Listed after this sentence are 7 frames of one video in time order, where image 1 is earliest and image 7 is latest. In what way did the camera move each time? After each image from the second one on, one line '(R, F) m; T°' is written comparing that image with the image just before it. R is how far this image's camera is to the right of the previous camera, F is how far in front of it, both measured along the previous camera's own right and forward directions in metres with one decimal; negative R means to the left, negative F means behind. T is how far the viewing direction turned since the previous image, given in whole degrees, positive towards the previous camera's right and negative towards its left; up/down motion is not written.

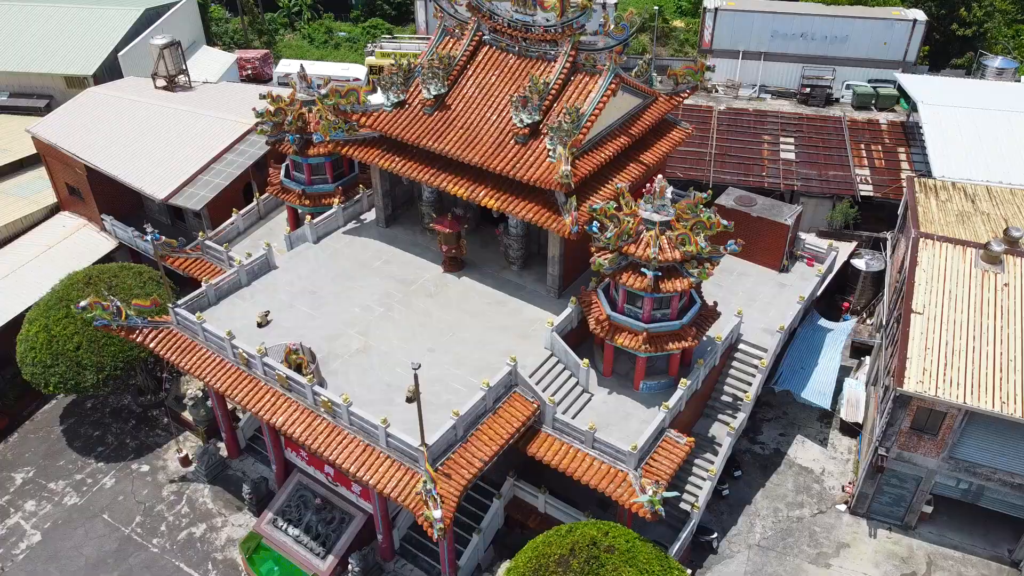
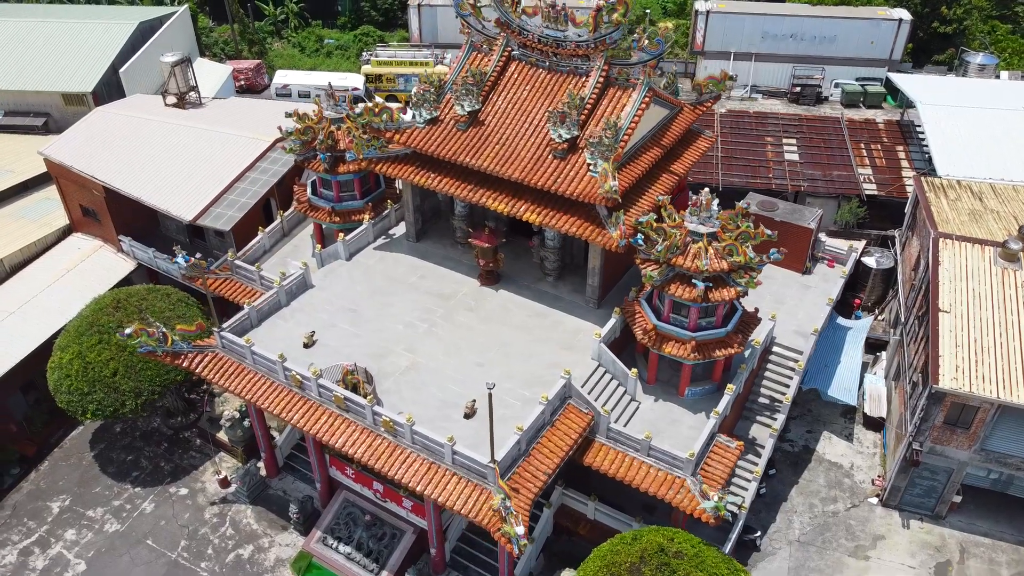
(-2.2, -0.3) m; +3°
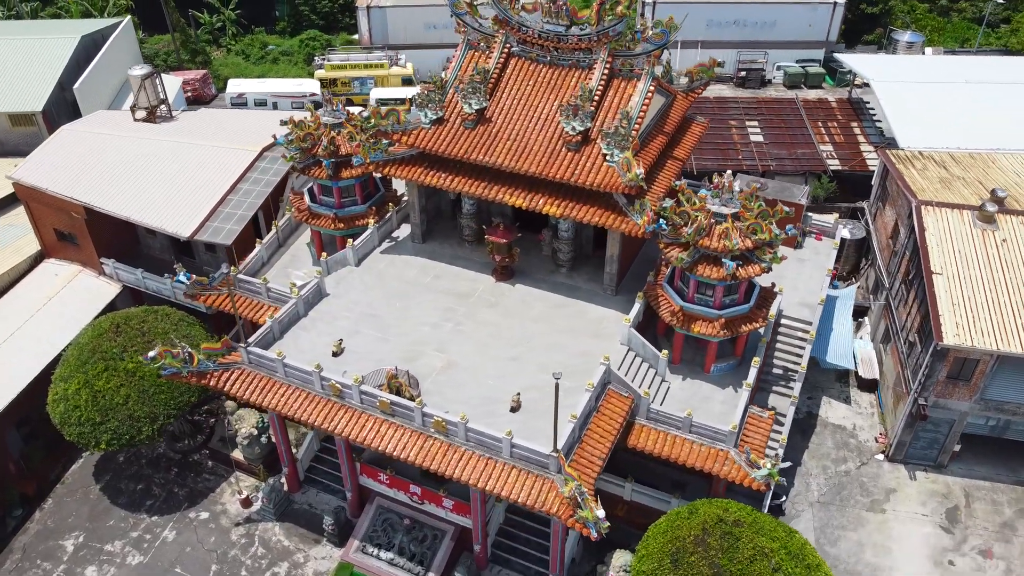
(-3.1, -0.1) m; +6°
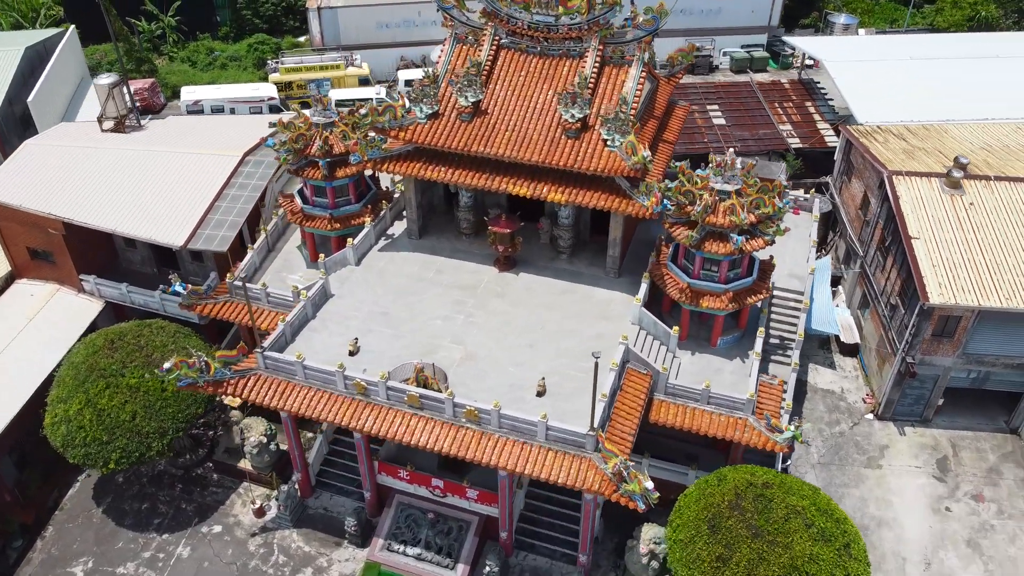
(-2.3, -0.2) m; +5°
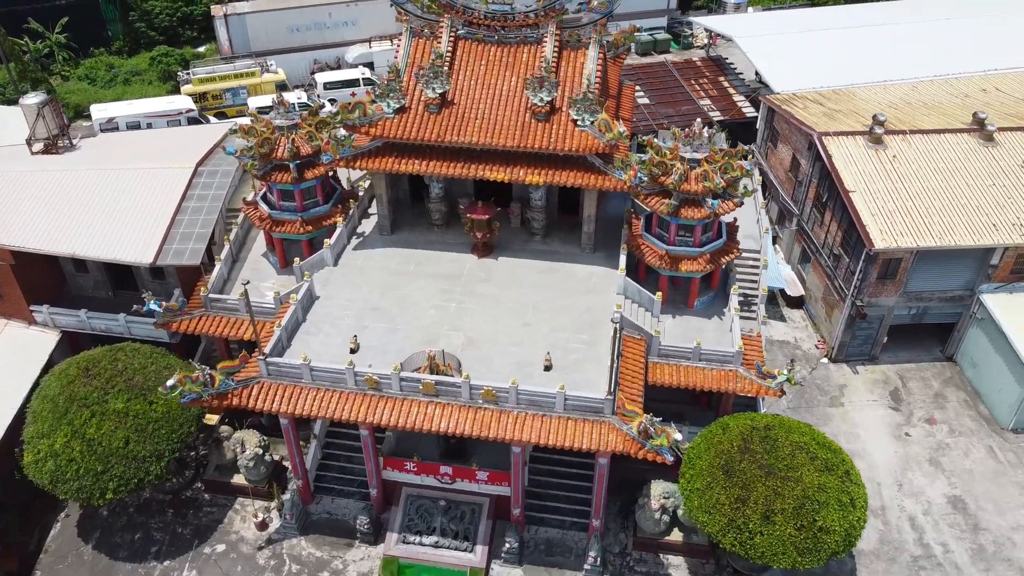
(-3.0, -0.4) m; +8°
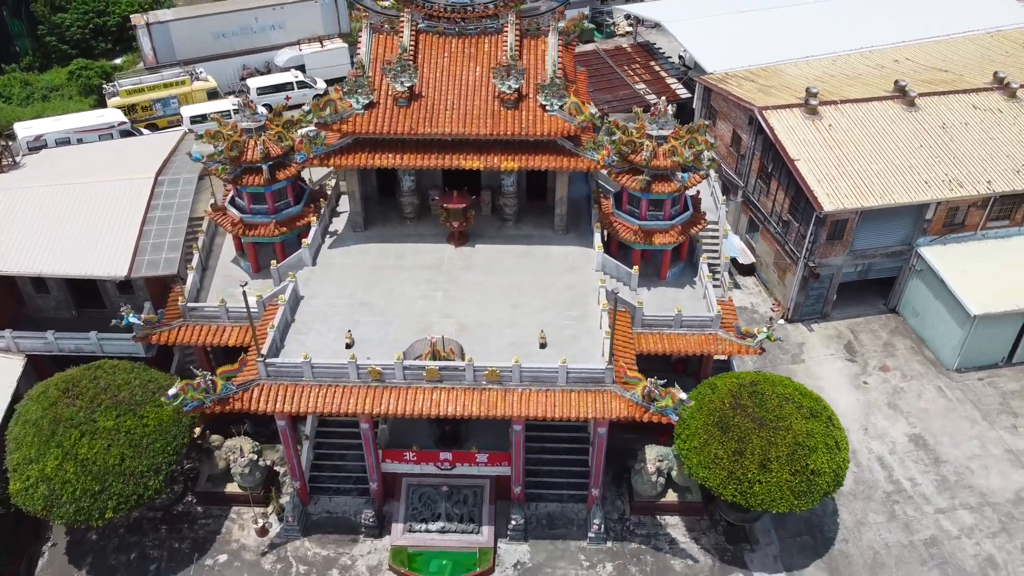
(-2.1, -0.5) m; +6°
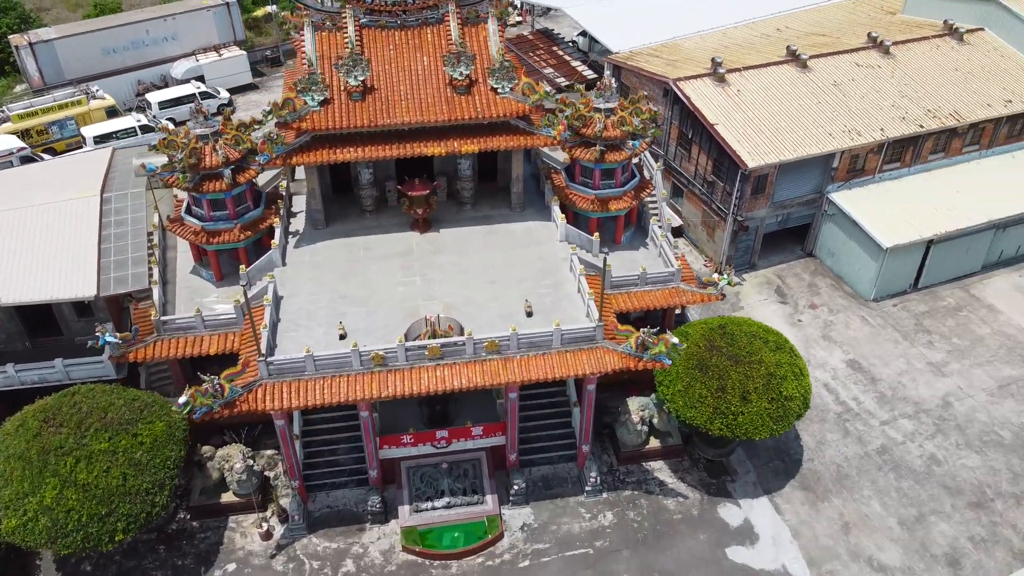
(-3.1, -0.8) m; +9°
